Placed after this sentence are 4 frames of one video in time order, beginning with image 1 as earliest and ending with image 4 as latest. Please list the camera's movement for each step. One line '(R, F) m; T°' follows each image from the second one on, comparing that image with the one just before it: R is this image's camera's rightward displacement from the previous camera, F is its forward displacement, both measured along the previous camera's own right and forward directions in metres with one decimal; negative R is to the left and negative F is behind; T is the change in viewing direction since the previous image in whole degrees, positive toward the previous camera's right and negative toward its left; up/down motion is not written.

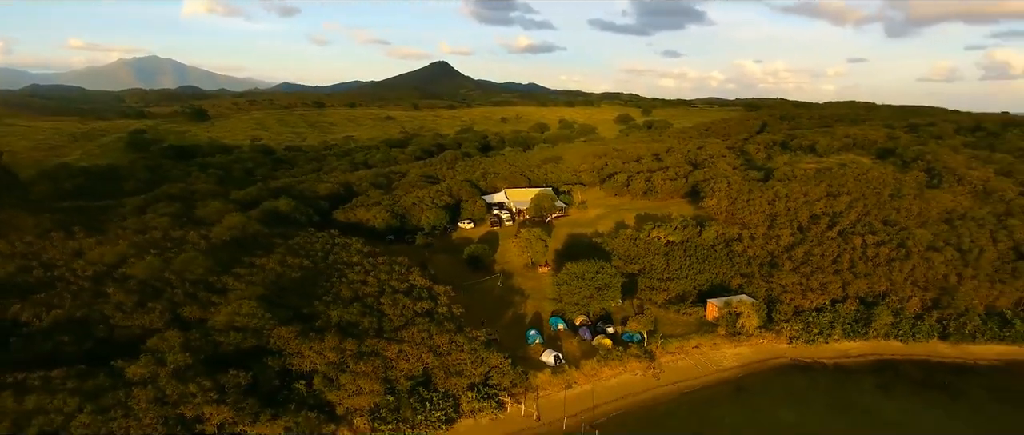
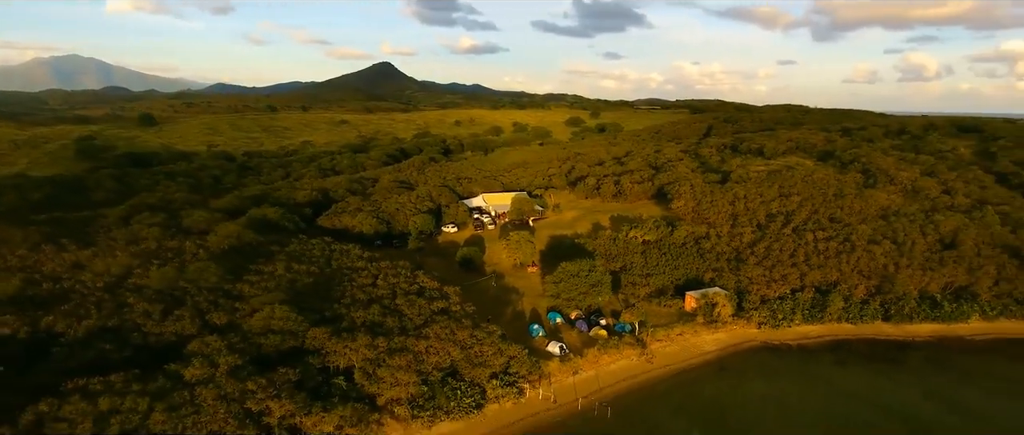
(-3.1, -2.8) m; +5°
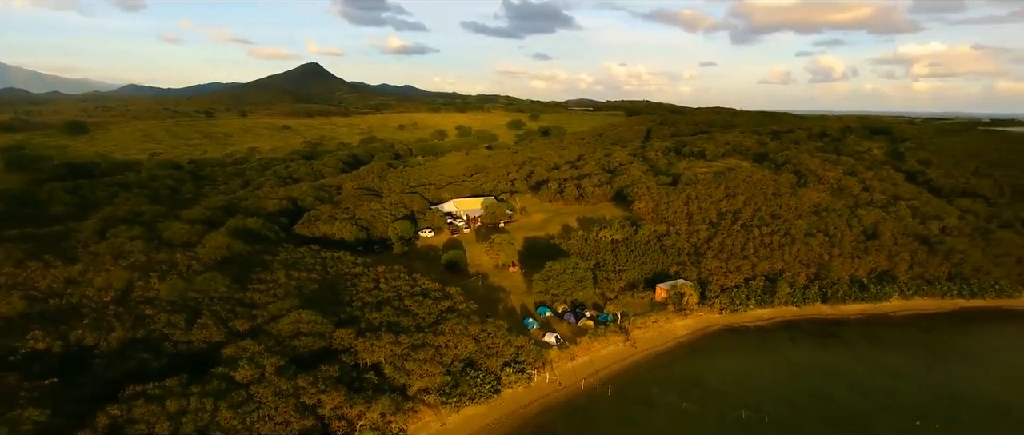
(-3.6, -3.2) m; +6°
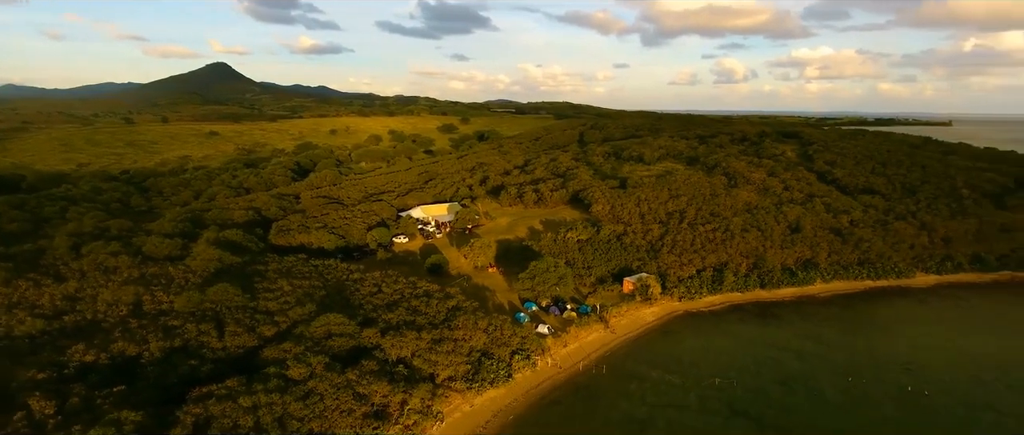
(-4.7, -4.1) m; +7°
